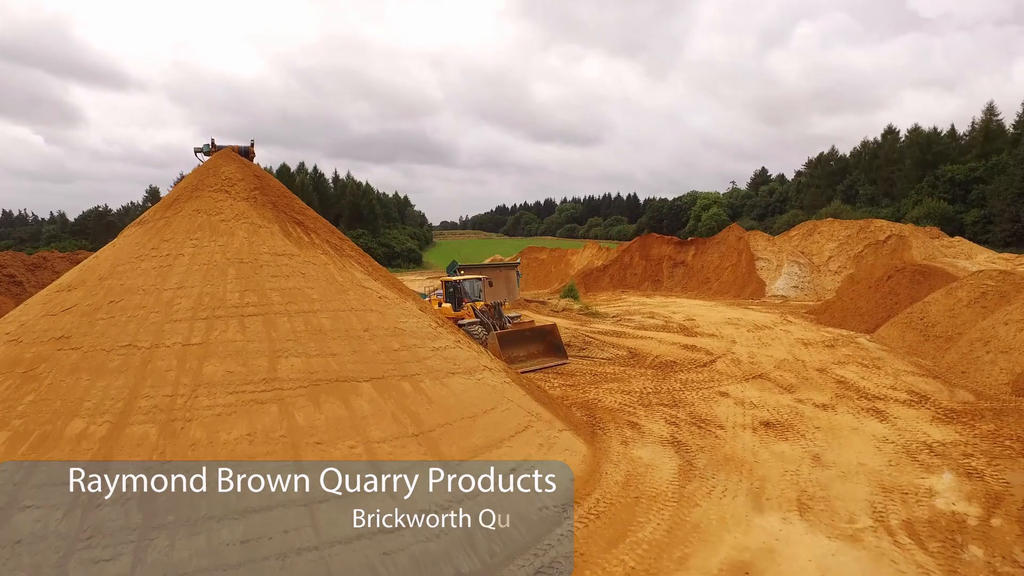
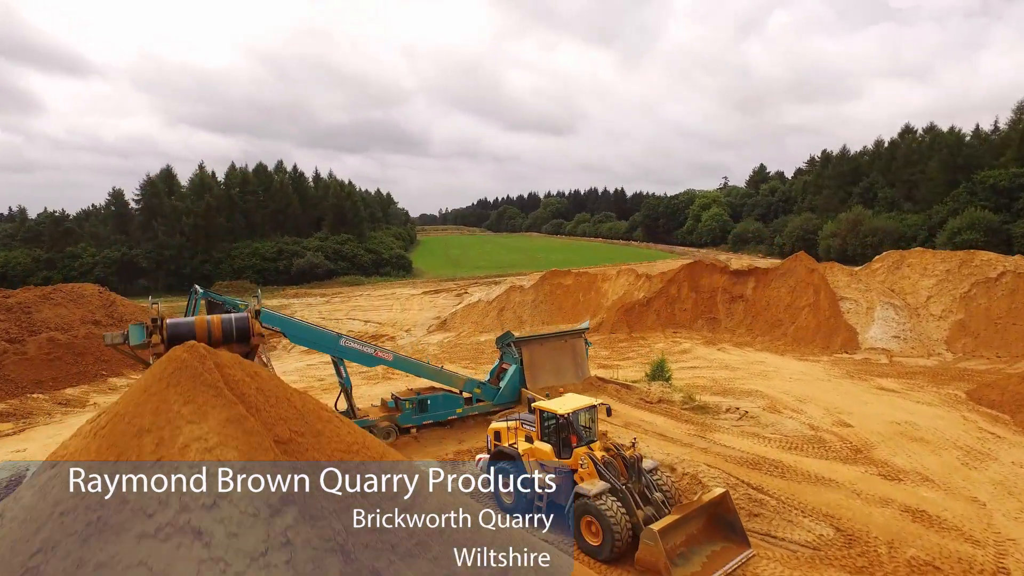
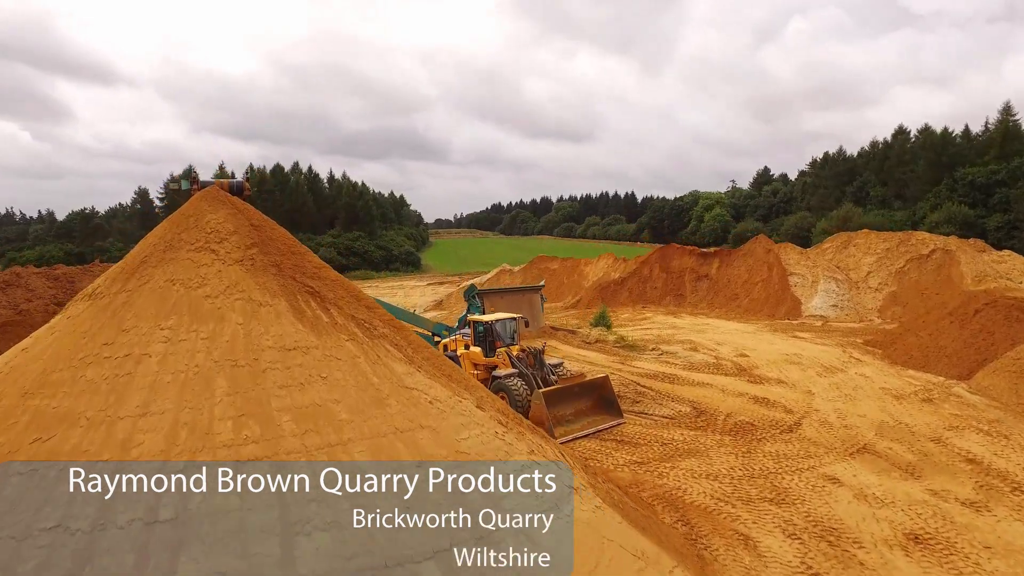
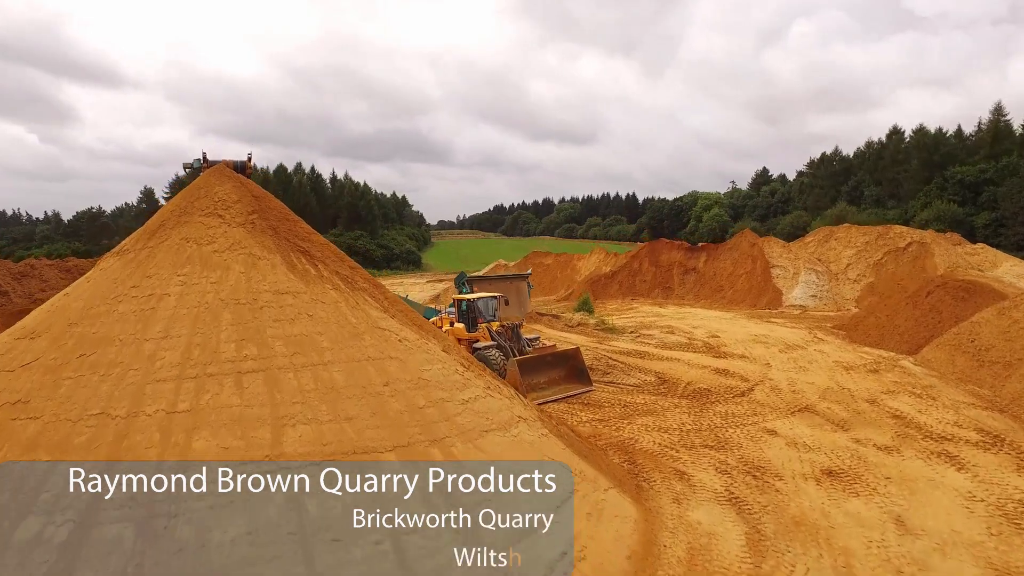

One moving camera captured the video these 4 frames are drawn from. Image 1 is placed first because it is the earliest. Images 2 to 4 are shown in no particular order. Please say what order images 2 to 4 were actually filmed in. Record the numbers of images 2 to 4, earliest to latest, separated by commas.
4, 3, 2
